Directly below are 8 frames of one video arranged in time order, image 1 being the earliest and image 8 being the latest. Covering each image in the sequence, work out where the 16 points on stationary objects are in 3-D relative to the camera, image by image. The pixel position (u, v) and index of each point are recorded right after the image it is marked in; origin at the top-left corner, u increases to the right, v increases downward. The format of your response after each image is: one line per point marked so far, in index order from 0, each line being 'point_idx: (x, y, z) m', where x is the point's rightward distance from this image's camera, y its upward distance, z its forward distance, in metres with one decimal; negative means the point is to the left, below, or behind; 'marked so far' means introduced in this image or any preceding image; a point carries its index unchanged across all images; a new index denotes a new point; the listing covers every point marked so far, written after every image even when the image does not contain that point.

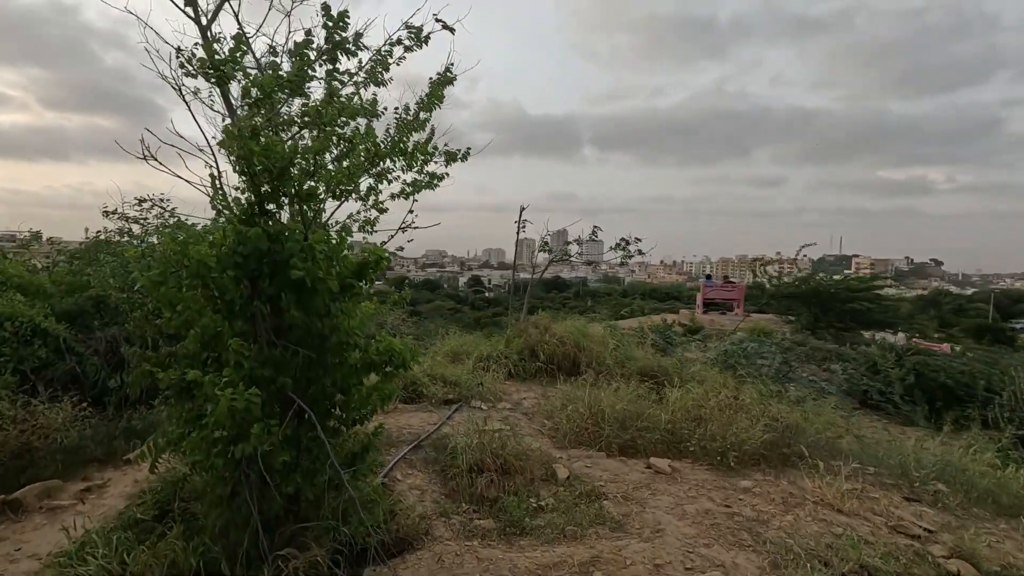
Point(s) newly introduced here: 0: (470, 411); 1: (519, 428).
0: (-0.4, -1.1, +4.9) m
1: (+0.1, -1.2, +4.5) m
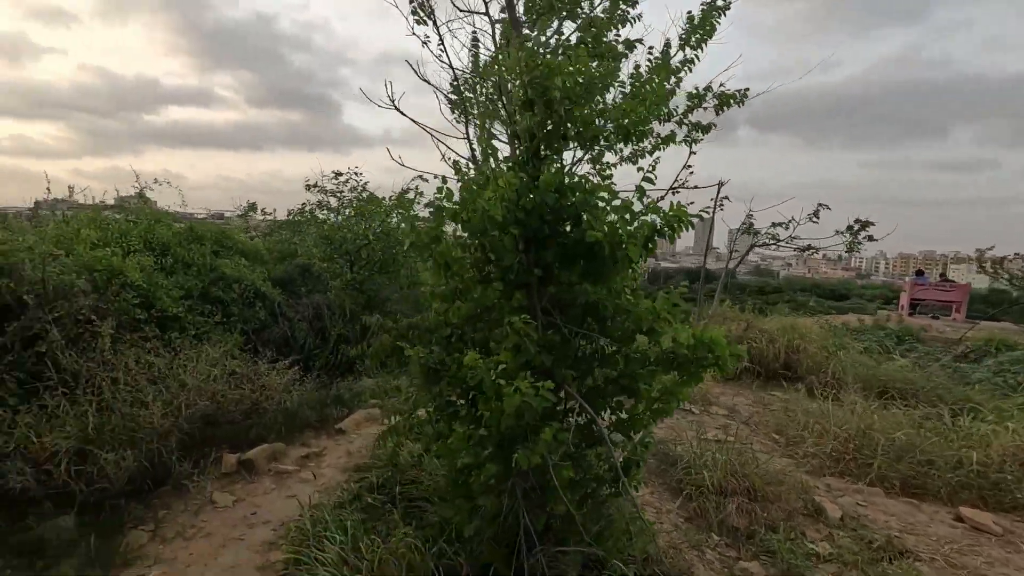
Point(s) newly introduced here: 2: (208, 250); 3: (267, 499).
0: (+1.3, -1.0, +4.2) m
1: (+1.6, -1.1, +3.7) m
2: (-2.9, +0.4, +5.1) m
3: (-1.3, -1.2, +2.9) m
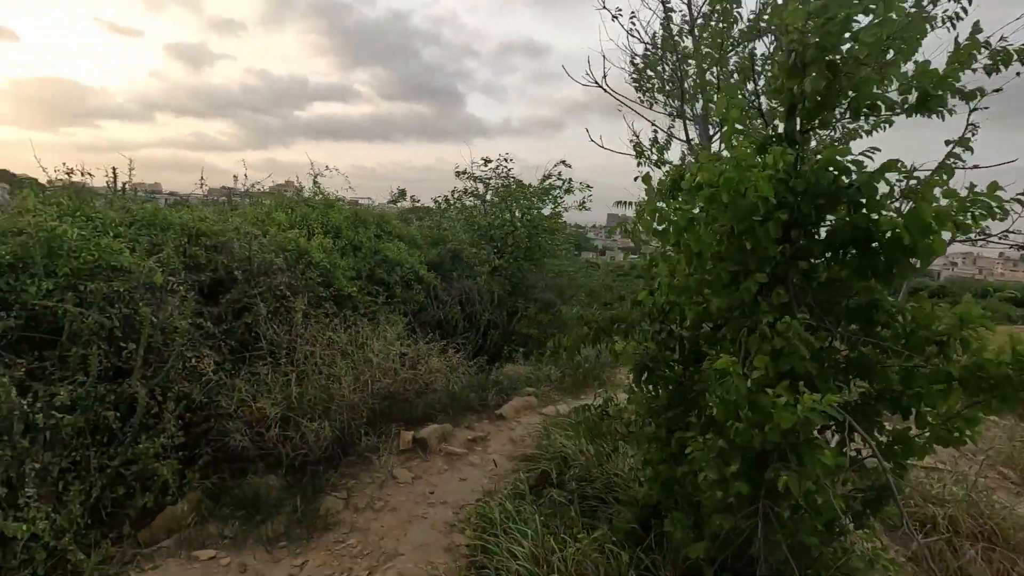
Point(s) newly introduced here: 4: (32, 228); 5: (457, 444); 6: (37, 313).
0: (+2.5, -1.0, +3.7) m
1: (+2.7, -1.1, +3.1) m
2: (-1.4, +0.6, +5.4) m
3: (-0.4, -1.1, +3.0) m
4: (-2.5, +0.3, +2.8) m
5: (-0.3, -1.0, +3.4) m
6: (-2.3, -0.1, +2.6) m
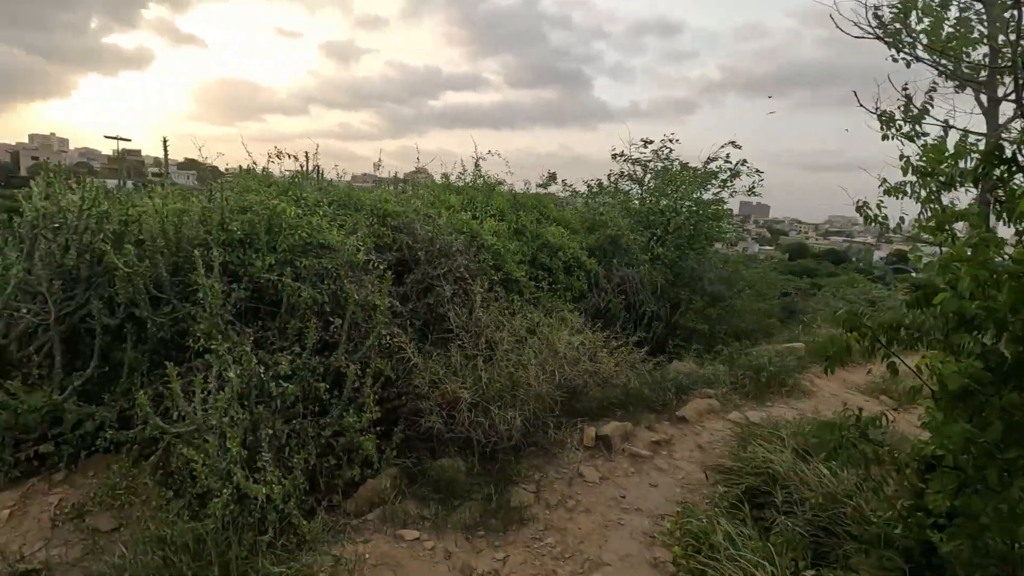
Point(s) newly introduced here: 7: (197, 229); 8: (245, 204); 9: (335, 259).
0: (+3.6, -1.0, +2.8) m
1: (+3.6, -1.1, +2.2) m
2: (+0.2, +0.7, +5.3) m
3: (+0.6, -1.0, +2.8) m
4: (-1.4, +0.5, +3.0) m
5: (+0.8, -0.9, +3.1) m
6: (-1.3, 0.0, +2.8) m
7: (-1.7, +0.3, +2.8) m
8: (-1.5, +0.5, +3.0) m
9: (-1.0, +0.2, +2.9) m
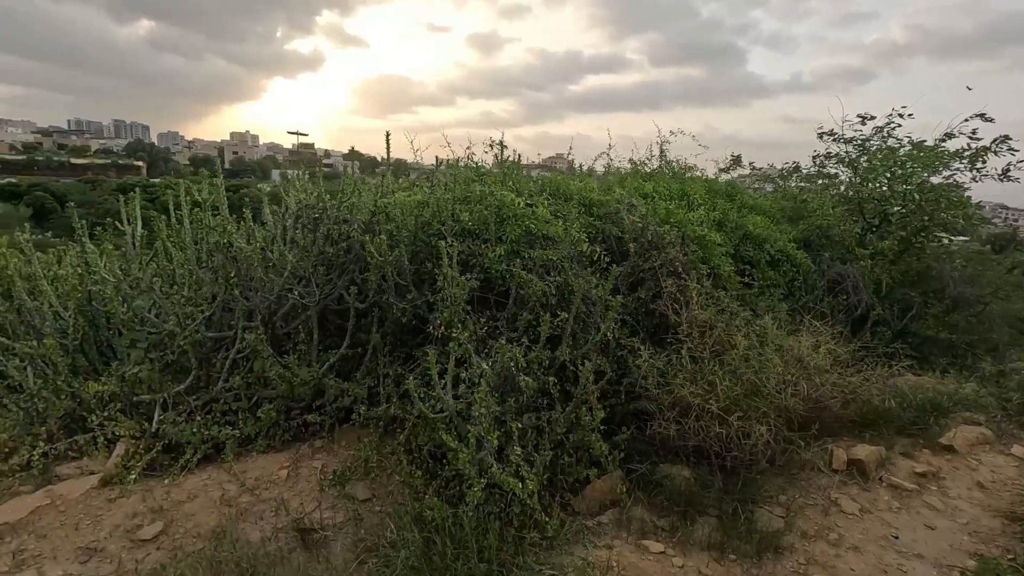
0: (+4.6, -1.2, +1.7) m
1: (+4.5, -1.3, +1.1) m
2: (+2.0, +0.8, +4.9) m
3: (+1.7, -1.0, +2.4) m
4: (-0.2, +0.5, +3.0) m
5: (+1.9, -0.9, +2.7) m
6: (-0.1, +0.1, +2.8) m
7: (-0.4, +0.4, +2.9) m
8: (-0.2, +0.5, +3.1) m
9: (+0.3, +0.2, +2.9) m
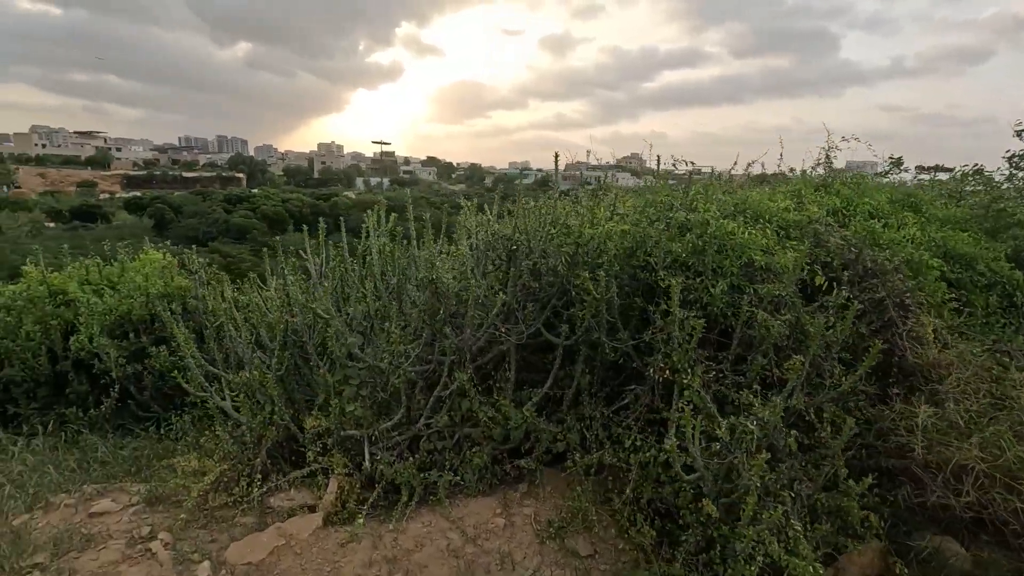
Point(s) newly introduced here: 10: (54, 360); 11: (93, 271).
0: (+5.5, -1.3, +0.8) m
1: (+5.3, -1.5, +0.2) m
2: (+3.3, +0.6, +4.4) m
3: (+2.7, -1.2, +1.9) m
4: (+0.9, +0.3, +2.8) m
5: (+3.0, -1.1, +2.1) m
6: (+1.0, -0.1, +2.6) m
7: (+0.7, +0.2, +2.7) m
8: (+0.9, +0.4, +2.9) m
9: (+1.3, 0.0, +2.6) m
10: (-4.1, -0.6, +4.8) m
11: (-4.2, +0.2, +5.3) m
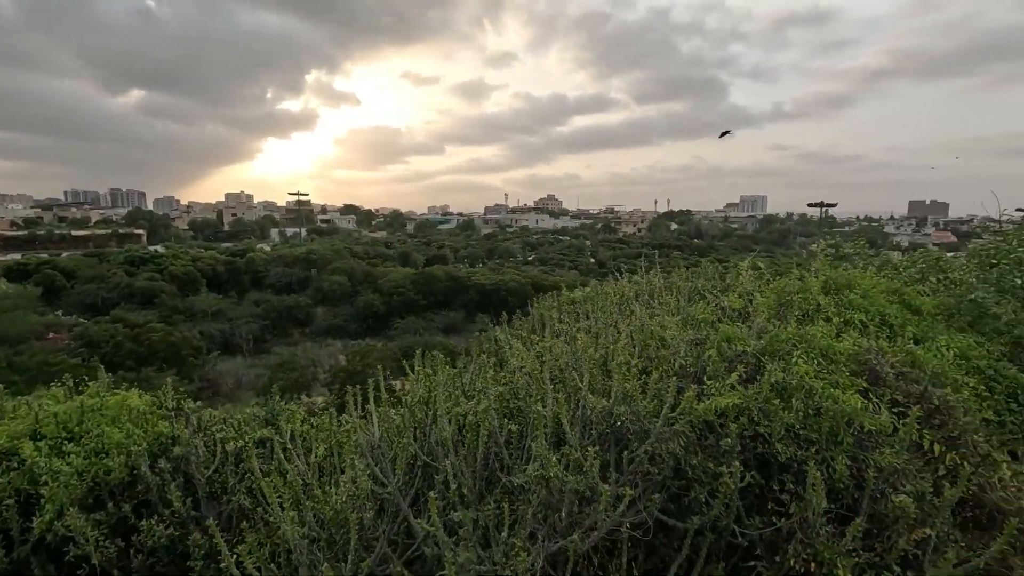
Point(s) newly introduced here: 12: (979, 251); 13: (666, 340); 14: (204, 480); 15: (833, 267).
0: (+6.3, -1.8, +1.3) m
1: (+6.2, -1.9, +0.8) m
2: (+3.6, -0.3, +4.7) m
3: (+3.4, -1.9, +2.0) m
4: (+1.4, -0.5, +2.8) m
5: (+3.6, -1.8, +2.3) m
6: (+1.5, -0.9, +2.6) m
7: (+1.2, -0.7, +2.7) m
8: (+1.4, -0.5, +2.9) m
9: (+1.9, -0.8, +2.6) m
10: (-3.7, -1.9, +4.0) m
11: (-4.0, -1.1, +4.6) m
12: (+4.7, +0.4, +5.4) m
13: (+1.0, -0.4, +3.6) m
14: (-2.5, -1.5, +4.3) m
15: (+3.2, +0.2, +5.2) m
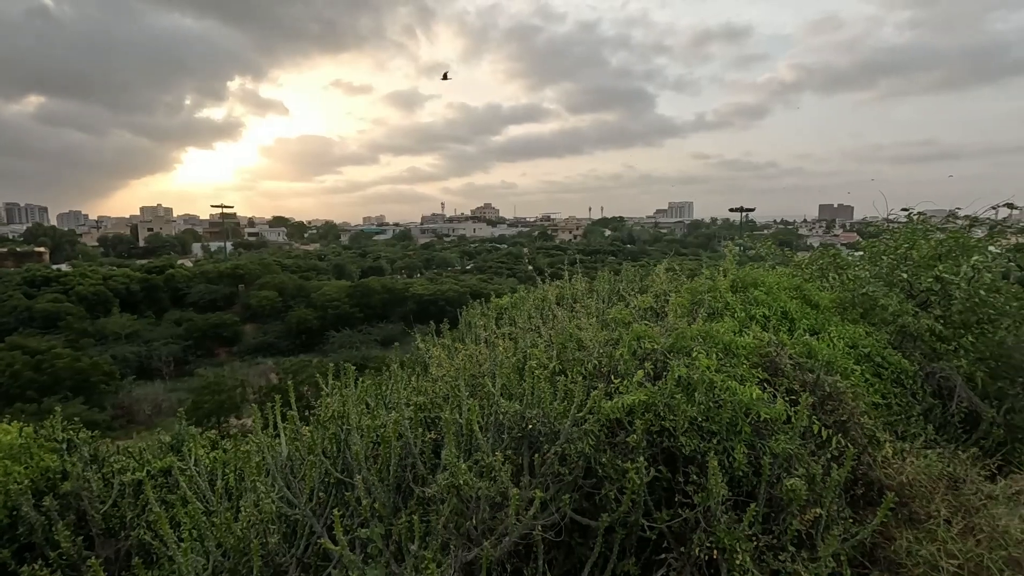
0: (+6.0, -1.6, +2.0) m
1: (+6.0, -1.7, +1.4) m
2: (+2.9, -0.2, +5.0) m
3: (+3.1, -1.8, +2.3) m
4: (+1.0, -0.5, +2.9) m
5: (+3.2, -1.7, +2.7) m
6: (+1.1, -0.9, +2.7) m
7: (+0.7, -0.7, +2.8) m
8: (+0.9, -0.5, +3.0) m
9: (+1.5, -0.8, +2.7) m
10: (-4.3, -2.1, +3.5) m
11: (-4.6, -1.3, +4.1) m
12: (+3.9, +0.4, +5.9) m
13: (+0.5, -0.4, +3.7) m
14: (-3.0, -1.7, +3.9) m
15: (+2.4, +0.2, +5.5) m
